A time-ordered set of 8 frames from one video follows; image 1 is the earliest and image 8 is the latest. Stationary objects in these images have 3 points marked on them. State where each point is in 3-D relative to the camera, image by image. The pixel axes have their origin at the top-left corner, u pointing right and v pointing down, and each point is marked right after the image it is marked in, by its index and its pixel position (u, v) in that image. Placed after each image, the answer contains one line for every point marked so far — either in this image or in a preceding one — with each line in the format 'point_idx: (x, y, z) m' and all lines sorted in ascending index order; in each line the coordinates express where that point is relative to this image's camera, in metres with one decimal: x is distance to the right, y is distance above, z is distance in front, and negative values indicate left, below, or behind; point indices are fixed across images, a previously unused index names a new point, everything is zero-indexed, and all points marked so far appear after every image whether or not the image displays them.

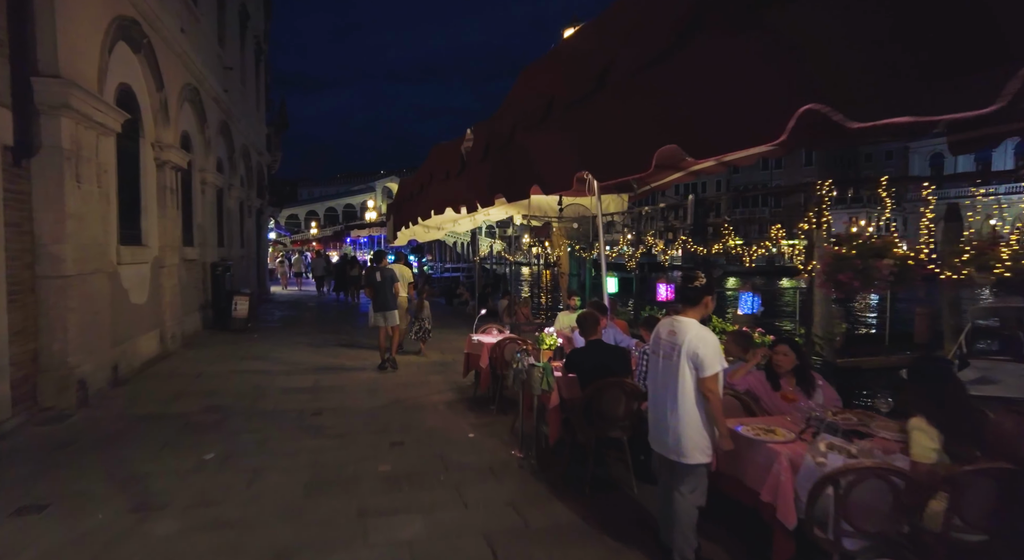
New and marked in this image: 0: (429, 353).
0: (-1.7, -1.4, +11.0) m
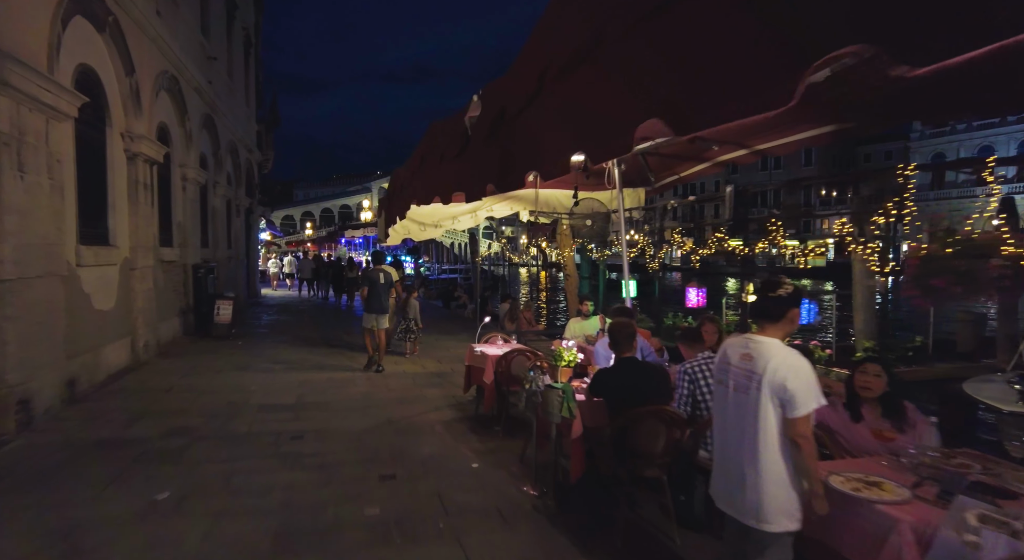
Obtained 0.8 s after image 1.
0: (-1.6, -1.5, +10.1) m
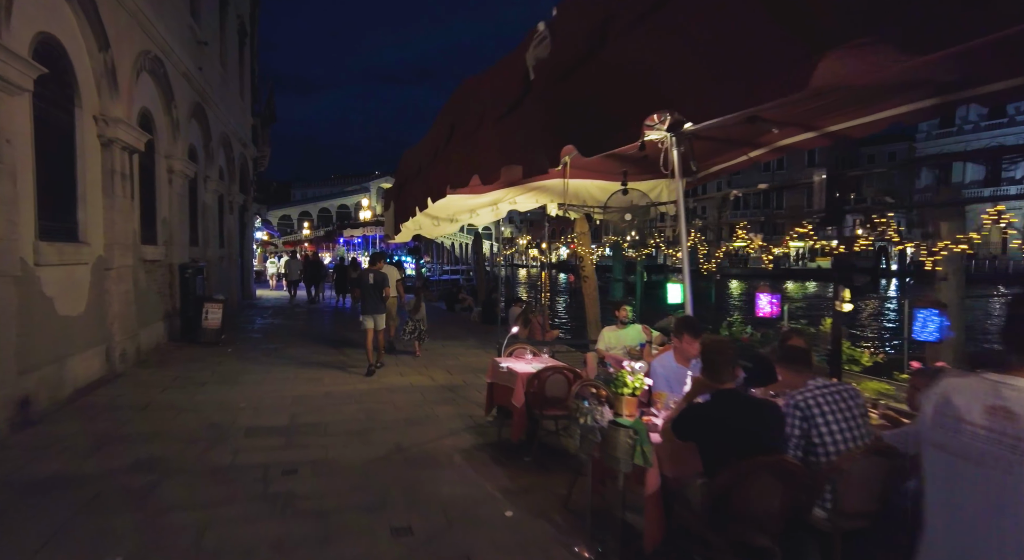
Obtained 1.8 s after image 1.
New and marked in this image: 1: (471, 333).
0: (-1.3, -1.5, +9.2) m
1: (-1.0, -1.4, +13.5) m
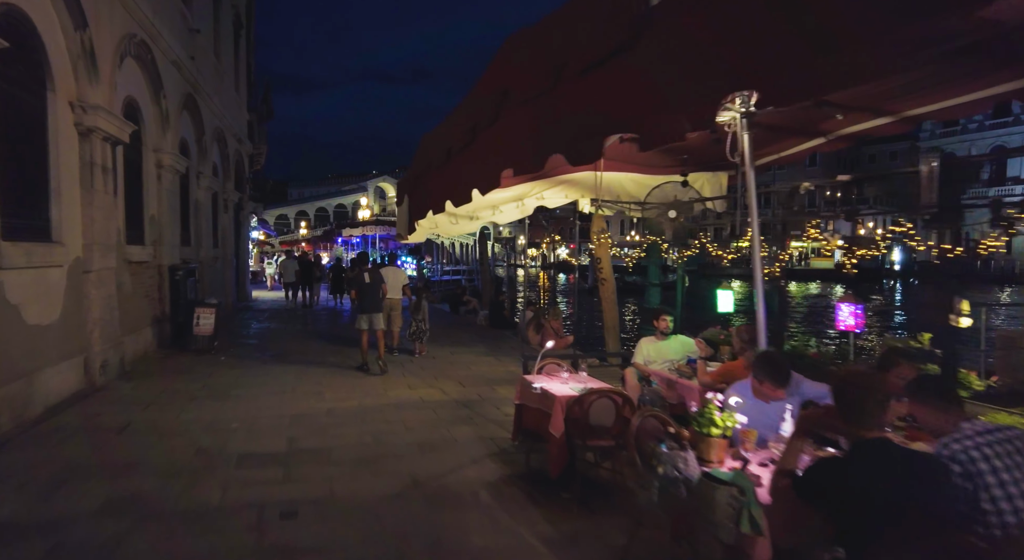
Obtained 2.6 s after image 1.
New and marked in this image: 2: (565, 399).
0: (-1.1, -1.6, +8.5) m
1: (-0.8, -1.4, +12.7) m
2: (+0.4, -0.9, +4.3) m
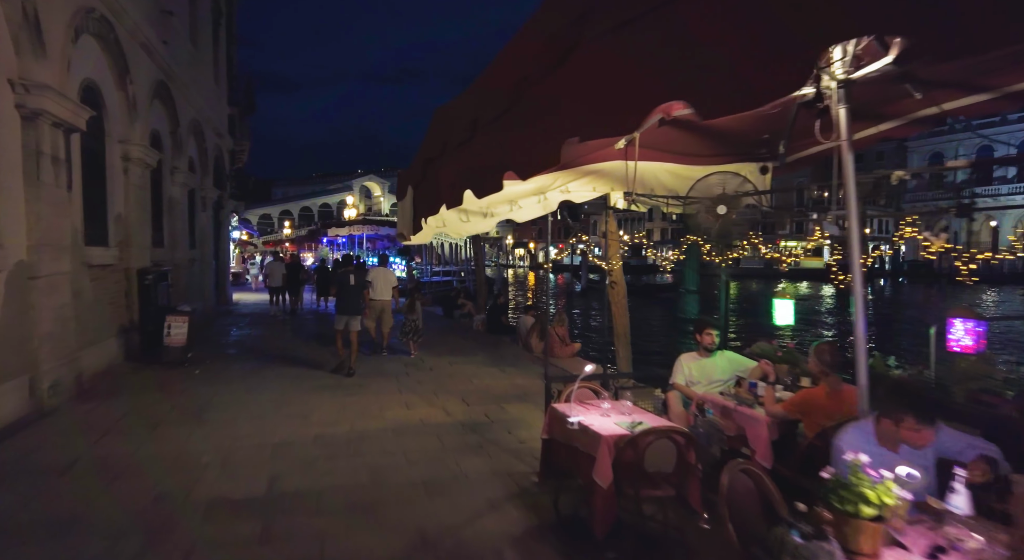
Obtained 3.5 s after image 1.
0: (-0.9, -1.6, +7.6) m
1: (-0.8, -1.5, +11.9) m
2: (+0.6, -1.0, +3.4) m
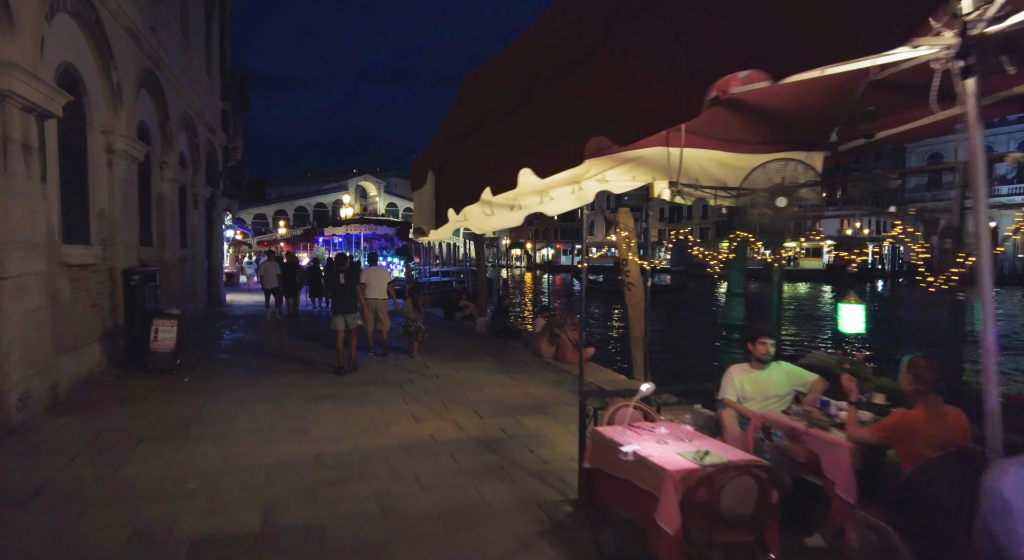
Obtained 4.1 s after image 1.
0: (-0.7, -1.7, +7.0) m
1: (-0.6, -1.5, +11.3) m
2: (+0.9, -1.0, +2.9) m
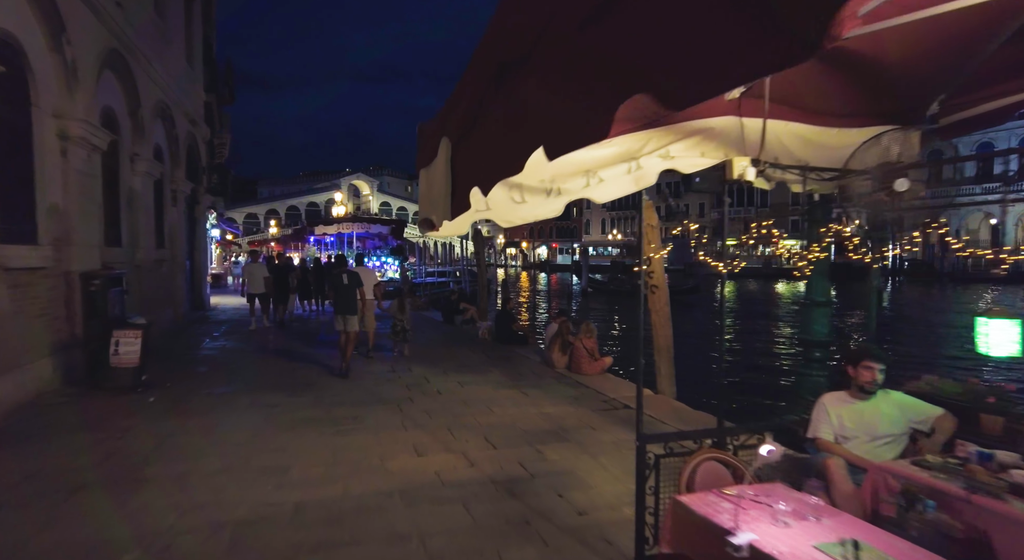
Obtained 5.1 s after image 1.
0: (-0.5, -1.7, +6.0) m
1: (-0.4, -1.5, +10.3) m
2: (+1.1, -1.1, +1.9) m
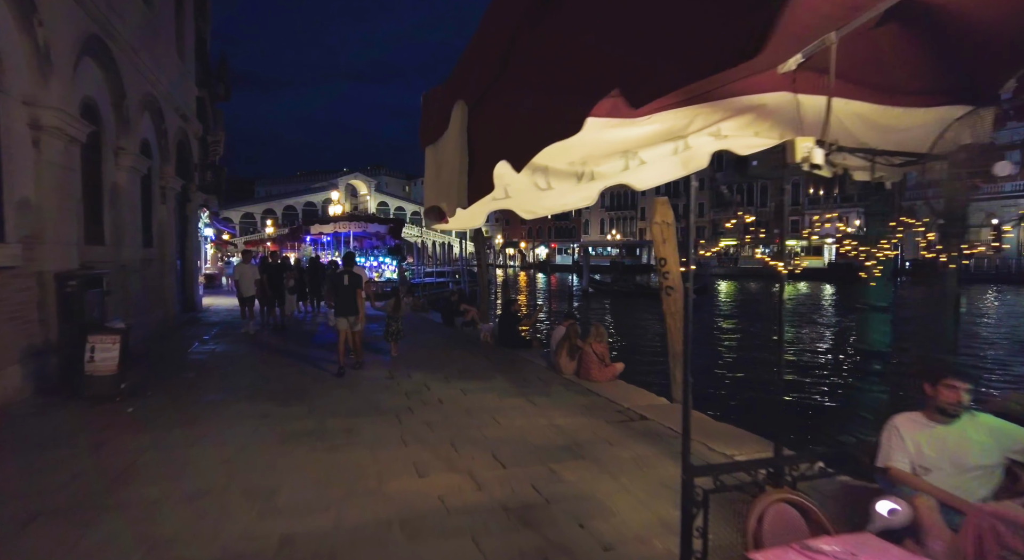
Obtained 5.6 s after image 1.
0: (-0.4, -1.7, +5.5) m
1: (-0.3, -1.6, +9.8) m
2: (+1.2, -1.1, +1.3) m
